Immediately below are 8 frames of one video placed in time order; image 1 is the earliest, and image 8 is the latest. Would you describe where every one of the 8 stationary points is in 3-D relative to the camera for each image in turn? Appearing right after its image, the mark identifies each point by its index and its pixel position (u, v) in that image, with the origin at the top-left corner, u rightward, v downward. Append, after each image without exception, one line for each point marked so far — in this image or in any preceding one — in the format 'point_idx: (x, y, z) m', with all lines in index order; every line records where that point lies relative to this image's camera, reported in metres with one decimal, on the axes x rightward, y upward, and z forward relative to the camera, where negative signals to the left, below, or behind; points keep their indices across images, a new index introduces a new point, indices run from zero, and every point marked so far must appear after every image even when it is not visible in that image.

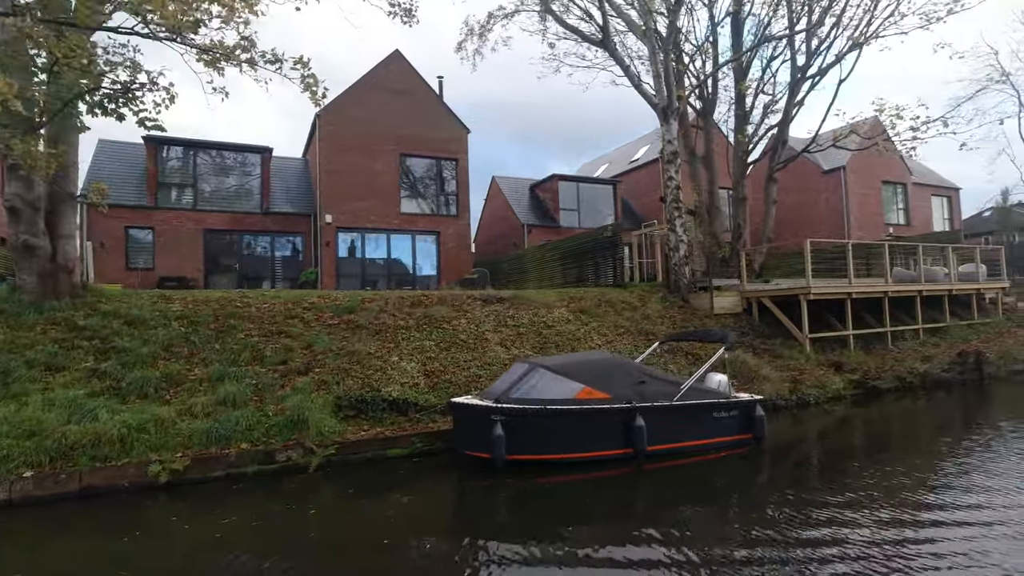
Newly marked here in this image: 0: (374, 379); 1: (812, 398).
0: (-2.5, -1.7, +10.3) m
1: (+6.8, -2.4, +12.6) m
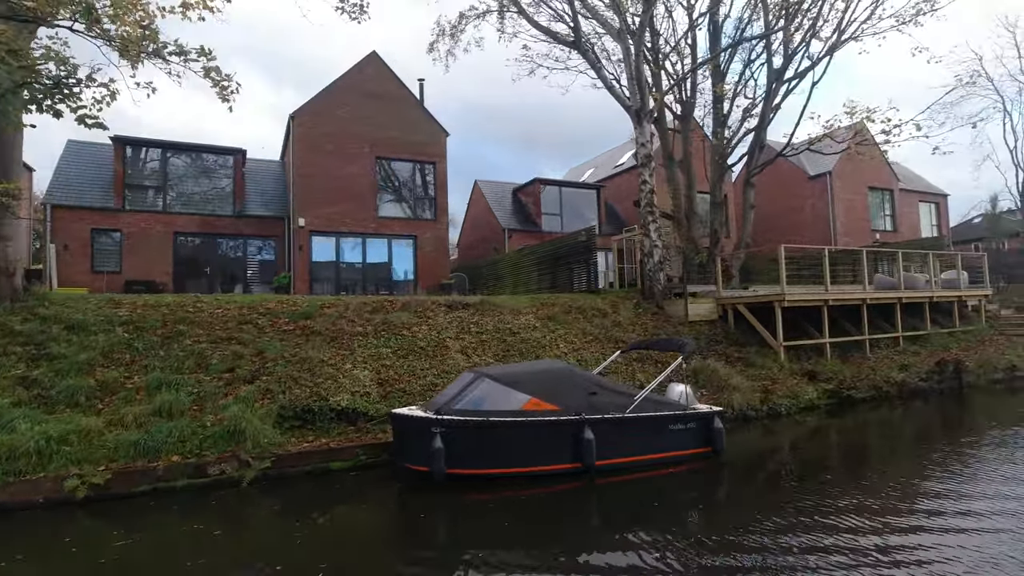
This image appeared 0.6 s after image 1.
0: (-3.3, -1.8, +9.9) m
1: (+5.9, -2.6, +12.2) m
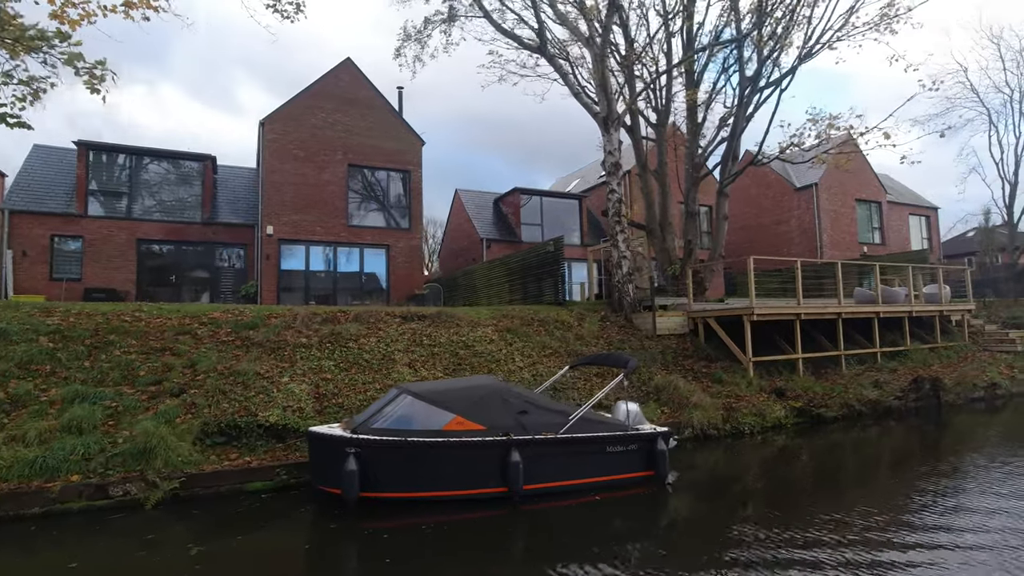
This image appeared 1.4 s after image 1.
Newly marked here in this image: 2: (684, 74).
0: (-4.3, -1.9, +9.4) m
1: (+4.9, -2.9, +11.7) m
2: (+5.3, +6.5, +17.2) m
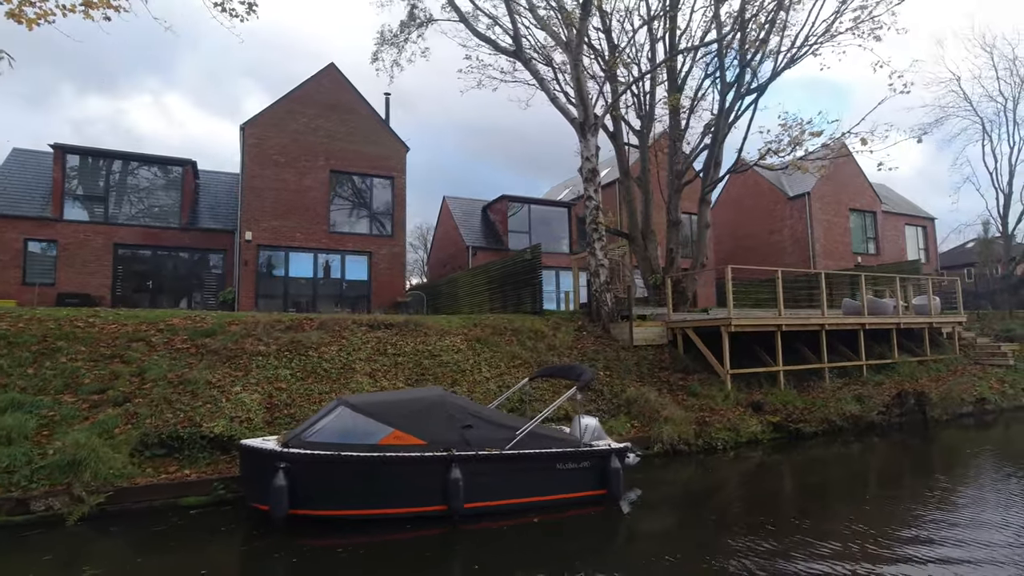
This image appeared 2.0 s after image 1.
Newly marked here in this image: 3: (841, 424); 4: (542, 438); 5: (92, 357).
0: (-5.1, -2.0, +9.1) m
1: (+4.2, -3.1, +11.3) m
2: (+4.7, +6.3, +16.9) m
3: (+7.5, -3.1, +12.7) m
4: (+0.4, -2.0, +7.6) m
5: (-7.4, -1.2, +9.9) m
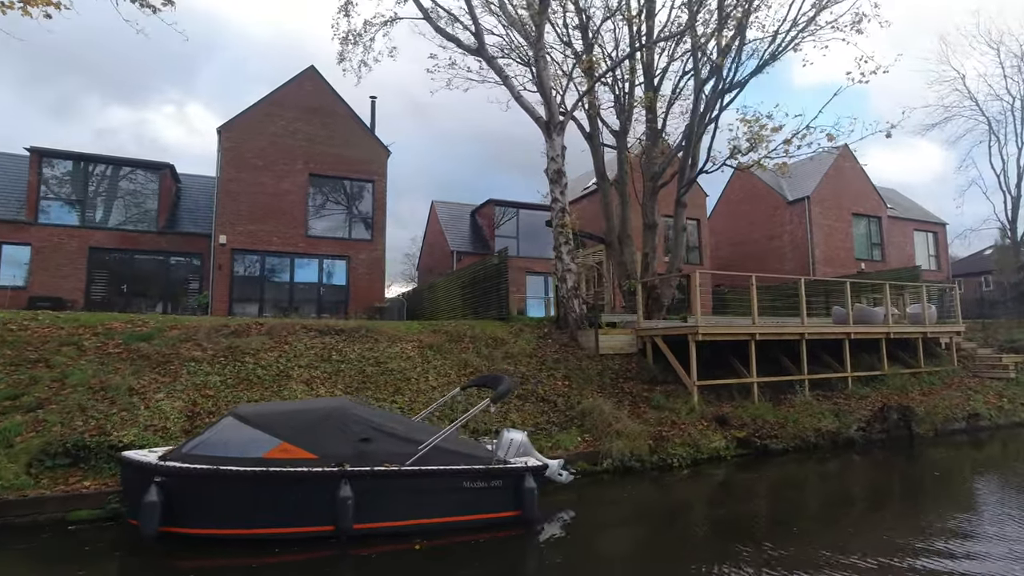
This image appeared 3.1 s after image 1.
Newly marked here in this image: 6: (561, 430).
0: (-6.2, -2.1, +8.7) m
1: (+3.2, -3.2, +10.6) m
2: (+3.8, +6.1, +16.3) m
3: (+6.4, -3.2, +11.9) m
4: (-0.8, -2.1, +7.0) m
5: (-8.5, -1.3, +9.7) m
6: (+0.9, -2.7, +10.8) m
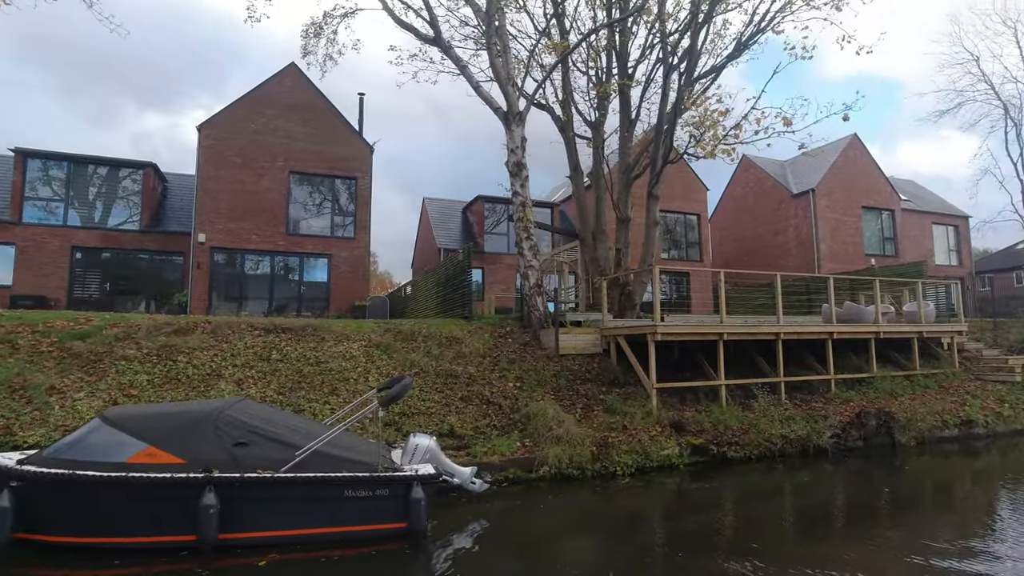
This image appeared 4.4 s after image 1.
0: (-7.4, -2.0, +8.5) m
1: (+2.0, -3.1, +9.9) m
2: (+3.0, +6.2, +15.6) m
3: (+5.3, -3.1, +11.1) m
4: (-2.1, -2.0, +6.6) m
5: (-9.7, -1.2, +9.6) m
6: (-0.2, -2.7, +10.2) m
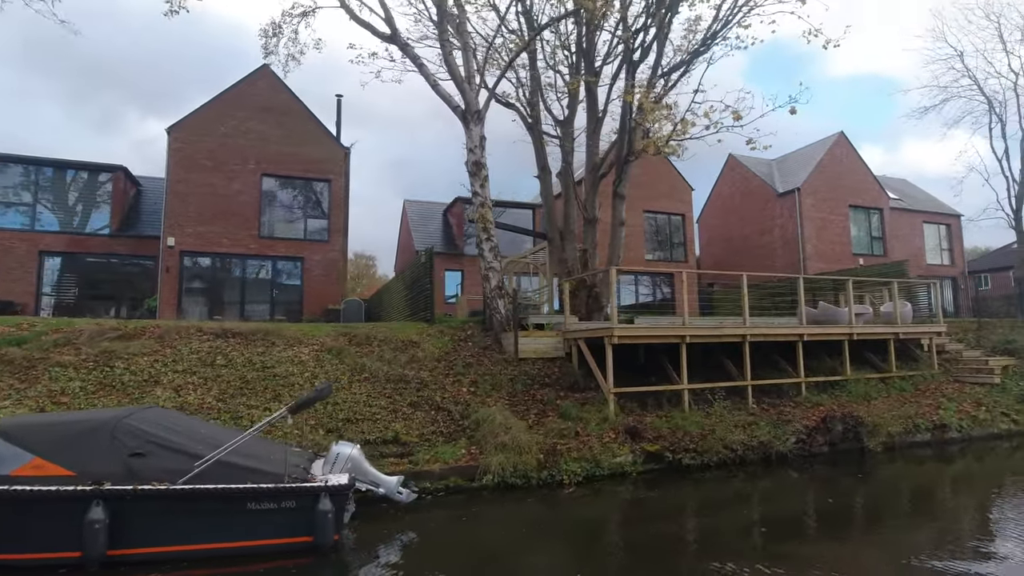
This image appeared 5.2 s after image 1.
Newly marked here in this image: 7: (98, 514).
0: (-8.4, -2.1, +8.3) m
1: (+1.1, -3.1, +9.6) m
2: (+2.0, +6.1, +15.3) m
3: (+4.4, -3.2, +10.7) m
4: (-3.1, -2.1, +6.3) m
5: (-10.7, -1.3, +9.4) m
6: (-1.2, -2.7, +9.9) m
7: (-4.2, -2.3, +5.7) m
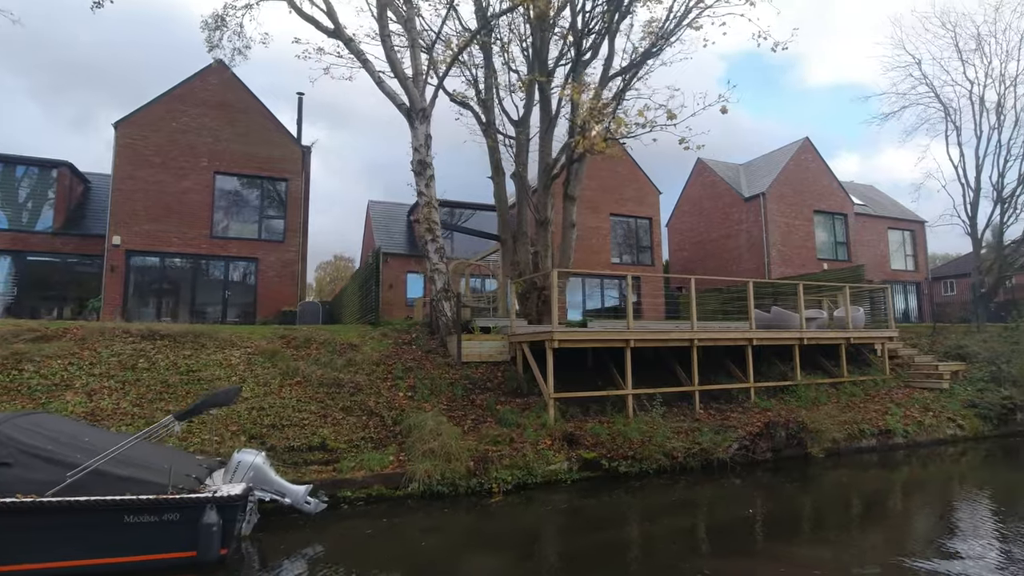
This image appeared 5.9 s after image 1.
0: (-9.5, -2.0, +7.7) m
1: (-0.1, -3.2, +9.3) m
2: (+0.7, +6.0, +15.1) m
3: (+3.2, -3.2, +10.5) m
4: (-4.2, -2.0, +5.9) m
5: (-11.8, -1.3, +8.8) m
6: (-2.3, -2.7, +9.5) m
7: (-5.3, -2.3, +5.3) m
